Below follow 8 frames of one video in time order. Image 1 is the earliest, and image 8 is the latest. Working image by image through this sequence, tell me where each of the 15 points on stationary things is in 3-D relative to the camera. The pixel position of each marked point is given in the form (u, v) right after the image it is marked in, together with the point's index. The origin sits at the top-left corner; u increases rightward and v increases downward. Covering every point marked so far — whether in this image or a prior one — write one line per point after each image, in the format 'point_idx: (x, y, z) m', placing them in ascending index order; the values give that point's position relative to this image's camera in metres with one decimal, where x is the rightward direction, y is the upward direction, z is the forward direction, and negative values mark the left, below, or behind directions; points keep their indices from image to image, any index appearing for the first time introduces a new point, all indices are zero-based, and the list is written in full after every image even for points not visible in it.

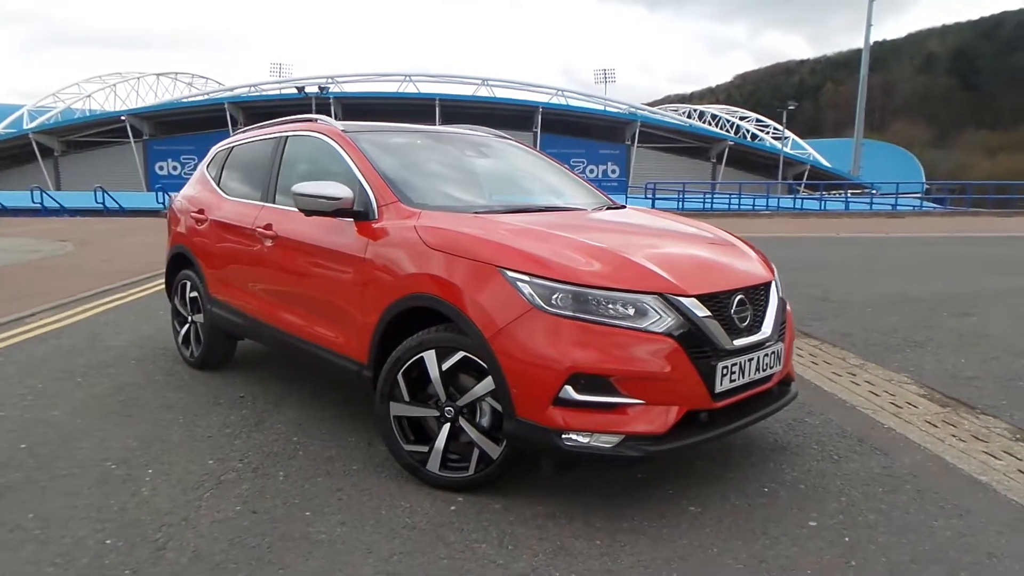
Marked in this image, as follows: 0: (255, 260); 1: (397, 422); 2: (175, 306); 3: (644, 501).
0: (-1.6, +0.2, +4.5) m
1: (-0.5, -0.6, +3.4) m
2: (-2.5, -0.1, +5.6) m
3: (+0.6, -0.9, +3.2) m
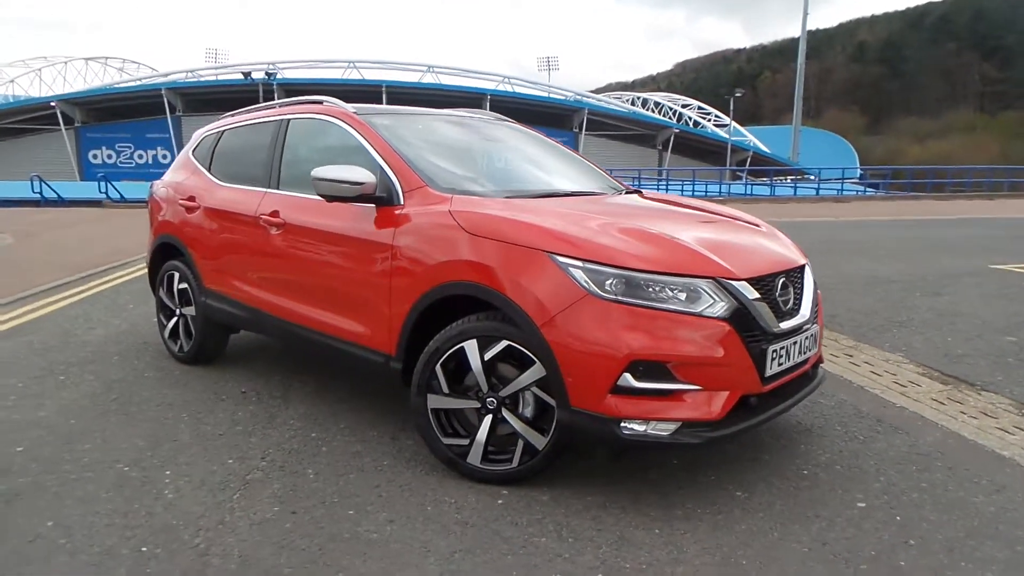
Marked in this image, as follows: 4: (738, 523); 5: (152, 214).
0: (-1.5, +0.2, +4.3) m
1: (-0.3, -0.6, +3.3) m
2: (-2.5, -0.1, +5.3) m
3: (+0.8, -0.9, +3.2) m
4: (+0.9, -0.9, +2.9) m
5: (-2.6, +0.5, +5.4) m
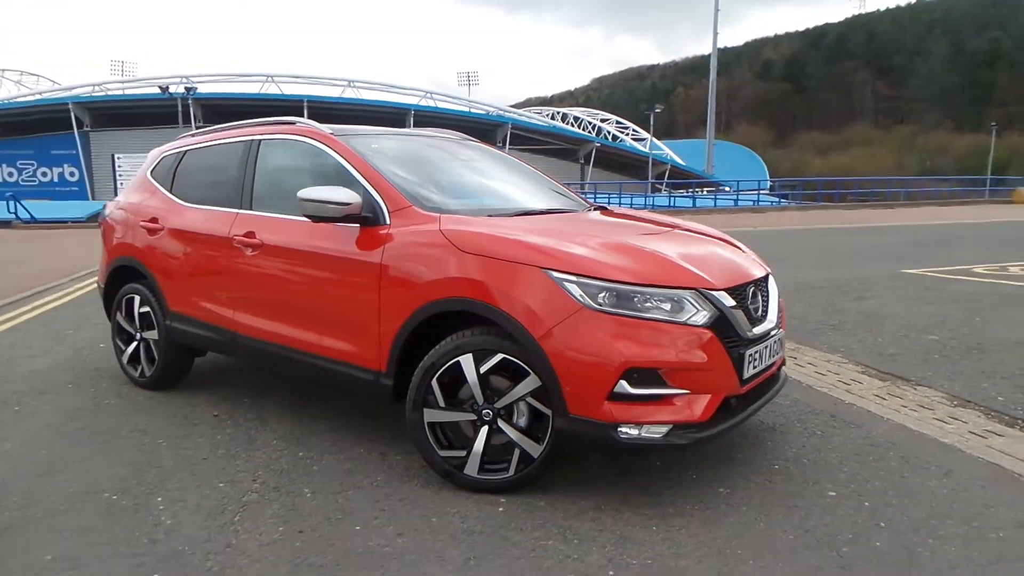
0: (-1.6, +0.1, +4.3) m
1: (-0.4, -0.6, +3.4) m
2: (-2.8, -0.3, +5.2) m
3: (+0.8, -0.9, +3.4) m
4: (+0.9, -1.0, +3.1) m
5: (-2.9, +0.4, +5.2) m
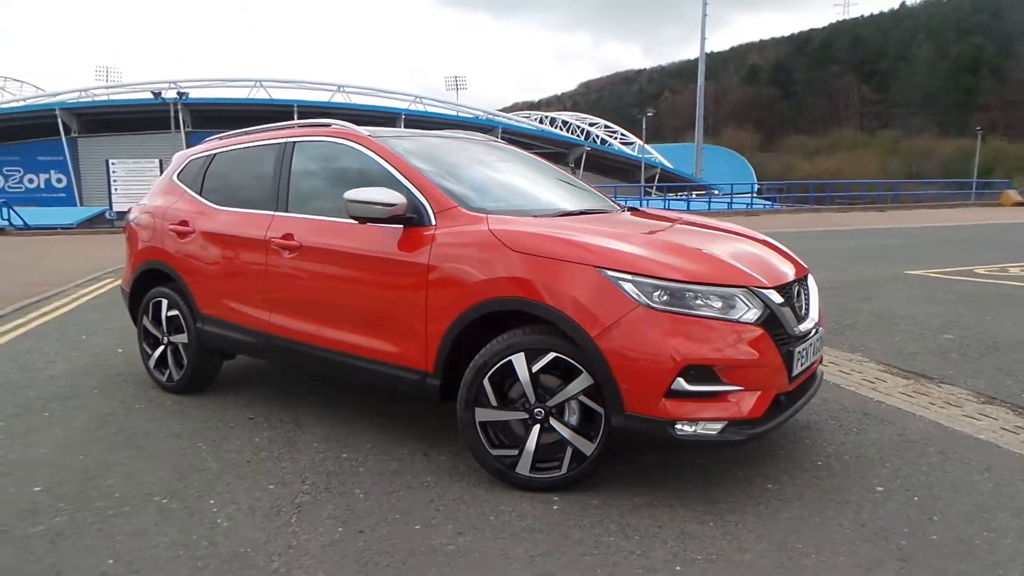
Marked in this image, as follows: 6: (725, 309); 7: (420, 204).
0: (-1.4, +0.1, +4.3) m
1: (-0.1, -0.6, +3.4) m
2: (-2.6, -0.3, +5.1) m
3: (+1.0, -0.9, +3.4) m
4: (+1.2, -1.0, +3.2) m
5: (-2.7, +0.3, +5.2) m
6: (+0.9, -0.1, +3.1) m
7: (-0.5, +0.4, +3.7) m
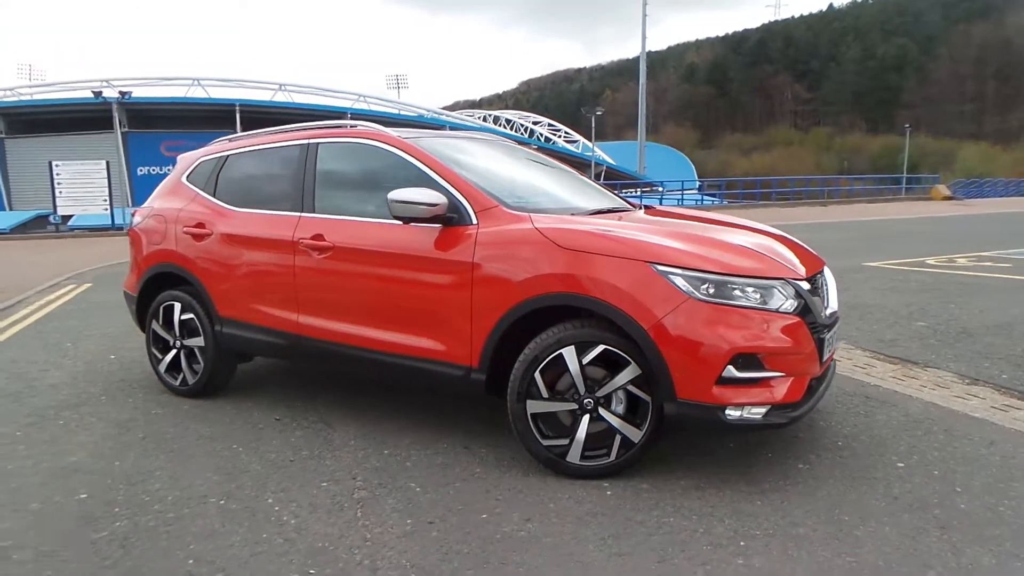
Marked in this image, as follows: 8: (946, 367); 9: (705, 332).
0: (-1.2, +0.1, +4.3) m
1: (+0.1, -0.6, +3.5) m
2: (-2.5, -0.3, +5.1) m
3: (+1.2, -0.9, +3.6) m
4: (+1.4, -0.9, +3.4) m
5: (-2.6, +0.3, +5.1) m
6: (+1.1, -0.1, +3.3) m
7: (-0.3, +0.4, +3.8) m
8: (+3.2, -0.6, +5.5) m
9: (+0.8, -0.2, +3.2) m
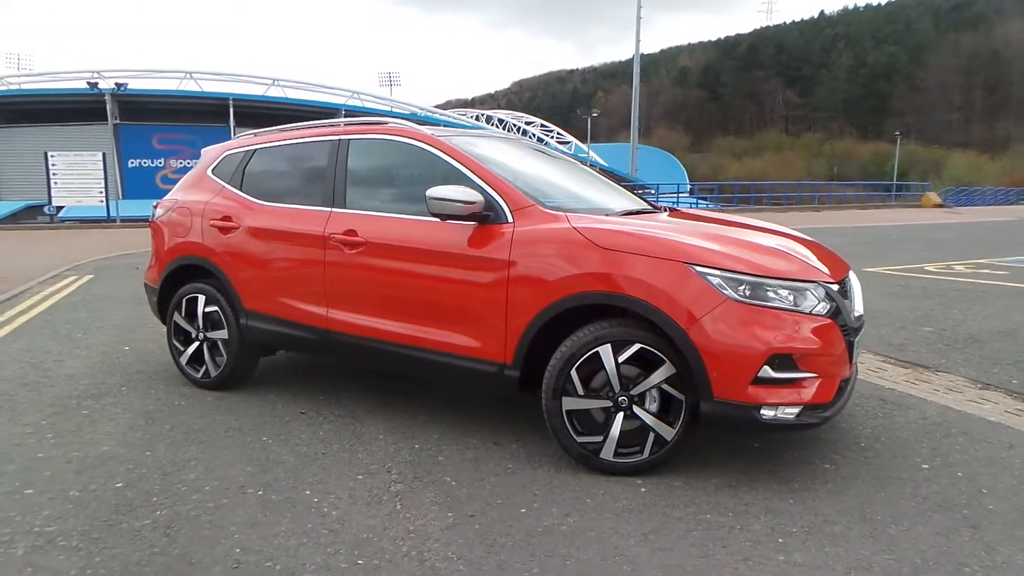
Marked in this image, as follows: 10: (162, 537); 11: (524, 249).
0: (-1.1, +0.1, +4.3) m
1: (+0.3, -0.6, +3.6) m
2: (-2.3, -0.2, +5.1) m
3: (+1.4, -0.9, +3.7) m
4: (+1.6, -0.9, +3.4) m
5: (-2.4, +0.4, +5.1) m
6: (+1.3, -0.1, +3.4) m
7: (-0.1, +0.4, +3.9) m
8: (+3.4, -0.6, +5.6) m
9: (+1.0, -0.2, +3.3) m
10: (-1.4, -1.0, +2.9) m
11: (+0.1, +0.2, +3.7) m
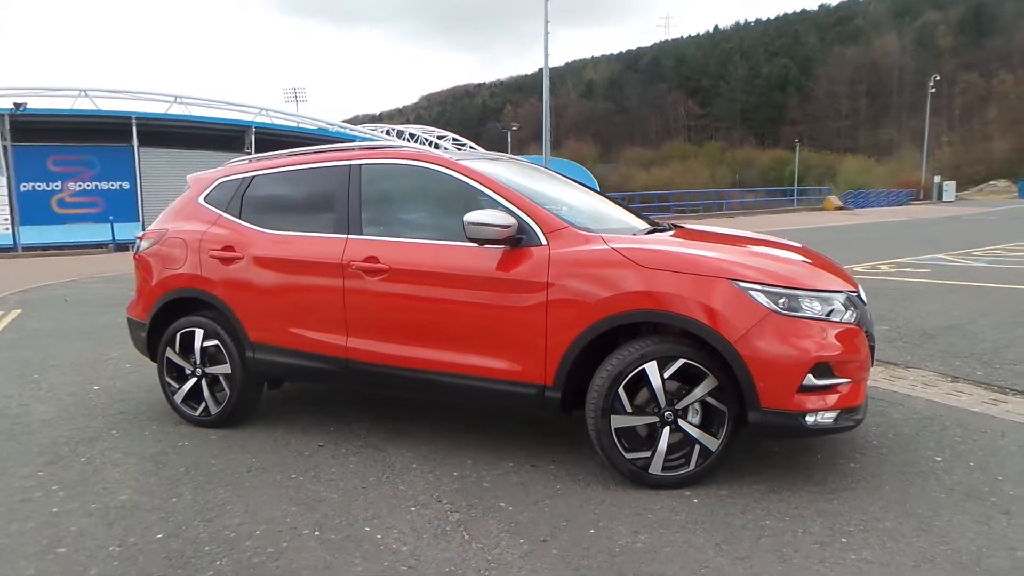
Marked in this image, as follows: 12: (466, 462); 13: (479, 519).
0: (-0.9, 0.0, +4.2) m
1: (+0.5, -0.7, +3.6) m
2: (-2.2, -0.5, +4.8) m
3: (+1.6, -0.9, +3.9) m
4: (+1.8, -1.0, +3.6) m
5: (-2.4, +0.1, +4.9) m
6: (+1.5, -0.1, +3.6) m
7: (+0.1, +0.3, +3.9) m
8: (+3.4, -0.6, +6.0) m
9: (+1.3, -0.3, +3.4) m
10: (-1.1, -1.1, +2.8) m
11: (+0.2, +0.1, +3.7) m
12: (-0.3, -0.9, +4.0) m
13: (-0.2, -1.0, +3.3) m
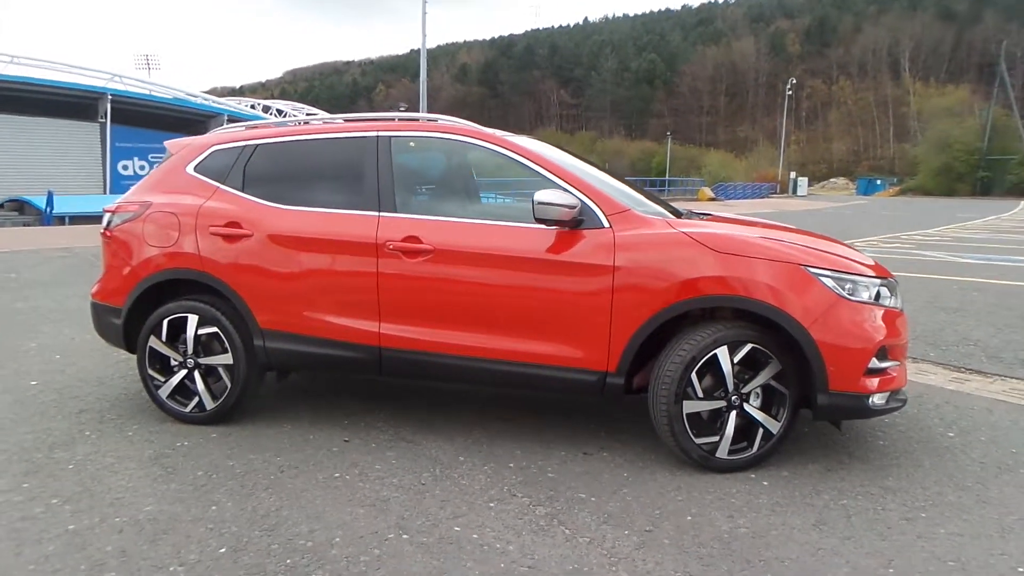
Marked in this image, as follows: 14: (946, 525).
0: (-0.7, 0.0, +3.9) m
1: (+0.8, -0.6, +3.6) m
2: (-2.1, -0.4, +4.3) m
3: (+1.9, -0.9, +4.0) m
4: (+2.1, -0.9, +3.9) m
5: (-2.2, +0.2, +4.3) m
6: (+1.9, 0.0, +3.7) m
7: (+0.4, +0.4, +3.8) m
8: (+3.2, -0.5, +6.4) m
9: (+1.6, -0.2, +3.5) m
10: (-0.6, -1.1, +2.5) m
11: (+0.6, +0.2, +3.6) m
12: (0.0, -0.9, +3.9) m
13: (+0.2, -1.0, +3.2) m
14: (+1.8, -1.0, +3.1) m
